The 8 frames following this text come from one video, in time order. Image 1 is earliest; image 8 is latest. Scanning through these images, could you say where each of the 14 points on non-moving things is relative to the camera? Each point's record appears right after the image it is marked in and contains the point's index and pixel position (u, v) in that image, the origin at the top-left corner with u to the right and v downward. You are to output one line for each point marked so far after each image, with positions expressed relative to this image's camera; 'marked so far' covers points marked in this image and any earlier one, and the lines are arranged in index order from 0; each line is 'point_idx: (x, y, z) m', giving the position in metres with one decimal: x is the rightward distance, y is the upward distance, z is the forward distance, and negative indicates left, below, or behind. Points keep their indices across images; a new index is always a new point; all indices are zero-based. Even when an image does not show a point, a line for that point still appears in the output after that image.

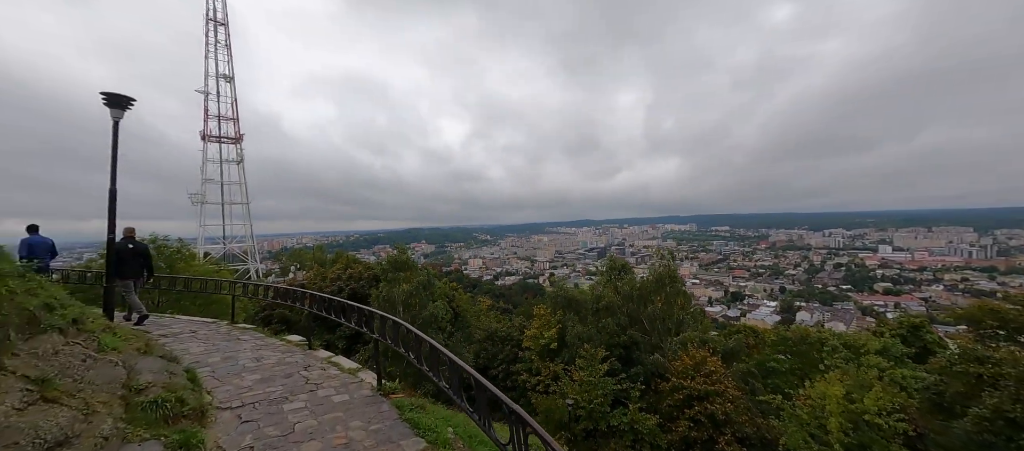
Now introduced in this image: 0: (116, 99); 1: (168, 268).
0: (-6.9, +2.2, +6.8) m
1: (-14.6, -1.7, +16.7) m
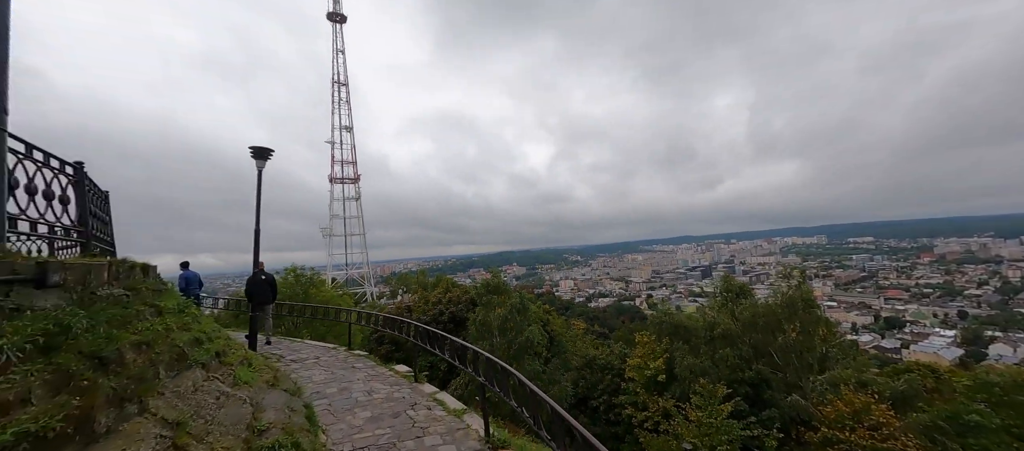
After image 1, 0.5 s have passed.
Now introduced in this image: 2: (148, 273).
0: (-5.1, +1.5, +7.8) m
1: (-10.2, -3.2, +19.0) m
2: (-4.0, -0.5, +4.2) m
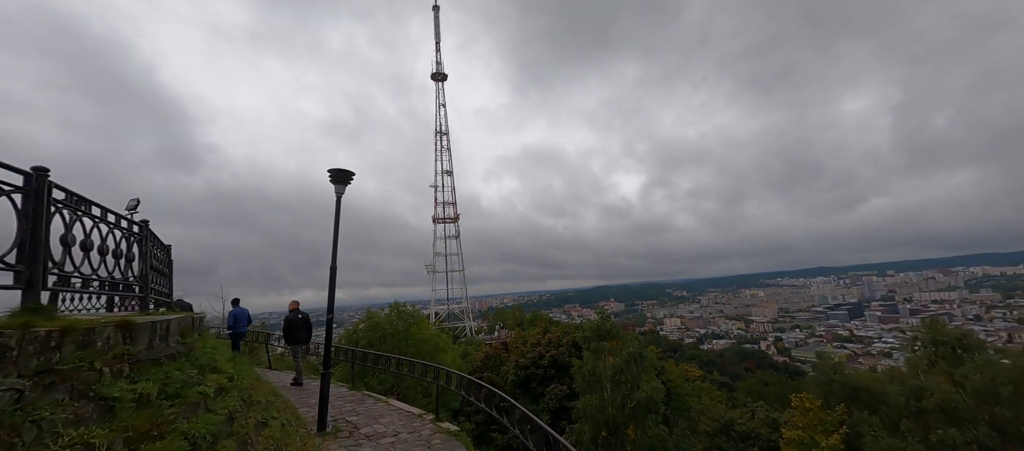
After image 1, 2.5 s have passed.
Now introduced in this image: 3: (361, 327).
0: (-3.0, +0.9, +6.7) m
1: (-5.1, -5.0, +18.3) m
2: (-2.7, -0.8, +2.8) m
3: (-7.6, -5.0, +18.8) m
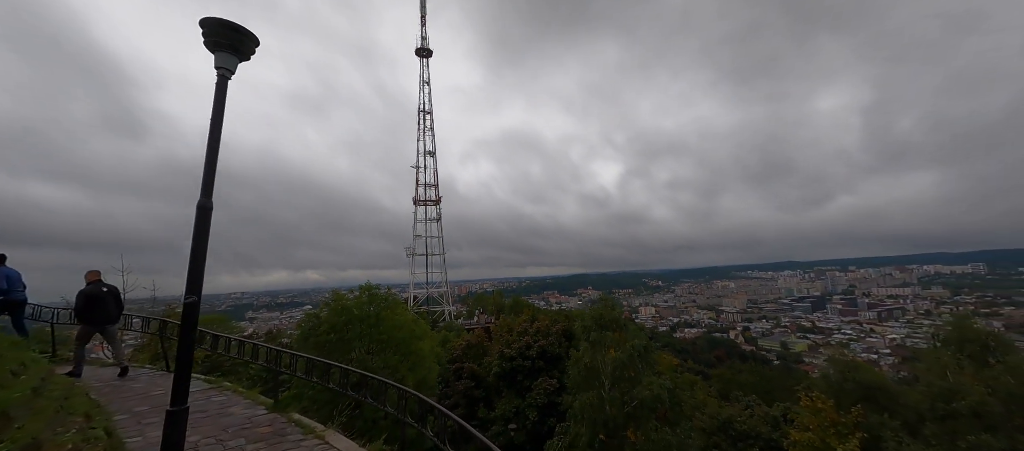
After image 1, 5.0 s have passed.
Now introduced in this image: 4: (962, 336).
0: (-2.7, +1.7, +3.8) m
1: (-5.6, -3.6, +15.5) m
2: (-2.3, -0.1, 0.0) m
3: (-8.0, -3.6, +15.8) m
4: (+19.5, -4.8, +16.8) m
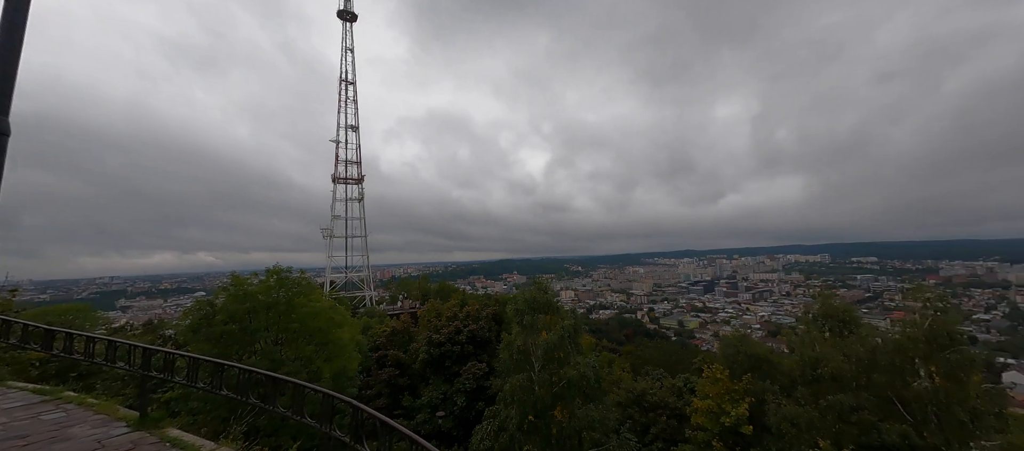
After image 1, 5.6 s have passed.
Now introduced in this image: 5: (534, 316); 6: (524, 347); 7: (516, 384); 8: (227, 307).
0: (-2.9, +2.0, +2.8) m
1: (-8.1, -2.7, +13.9) m
2: (-1.8, +0.1, -0.8) m
3: (-10.6, -2.6, +13.8) m
4: (+16.3, -4.5, +20.0) m
5: (+1.0, -4.1, +17.5) m
6: (+0.5, -5.3, +16.7) m
7: (+0.2, -6.6, +15.8) m
8: (-9.6, -2.8, +13.2) m
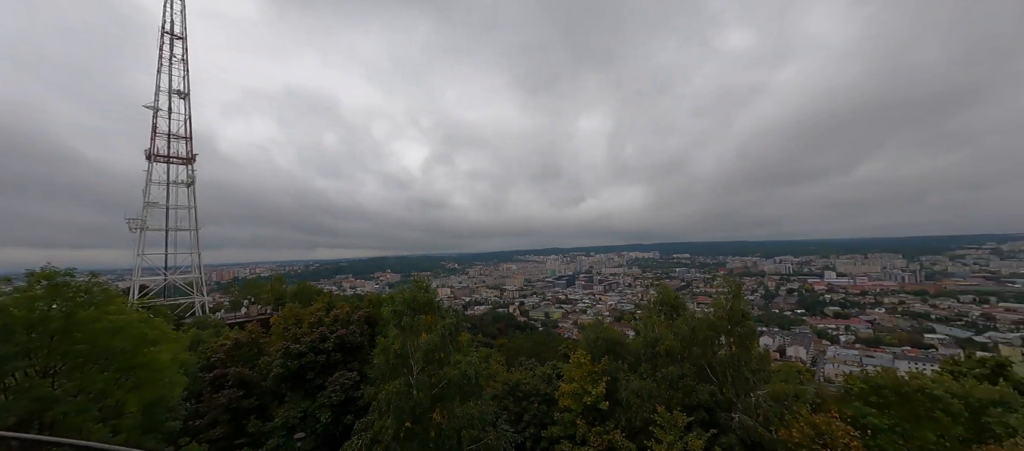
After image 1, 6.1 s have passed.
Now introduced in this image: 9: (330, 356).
0: (-3.3, +2.1, +1.6) m
1: (-11.8, -2.4, +10.5) m
2: (-1.2, +0.1, -1.5) m
3: (-14.1, -2.3, +9.6) m
4: (+9.4, -4.6, +23.9) m
5: (-4.3, -3.9, +16.8) m
6: (-4.5, -5.1, +15.9) m
7: (-4.6, -6.4, +14.9) m
8: (-13.1, -2.4, +9.4) m
9: (-8.8, -6.3, +18.6) m
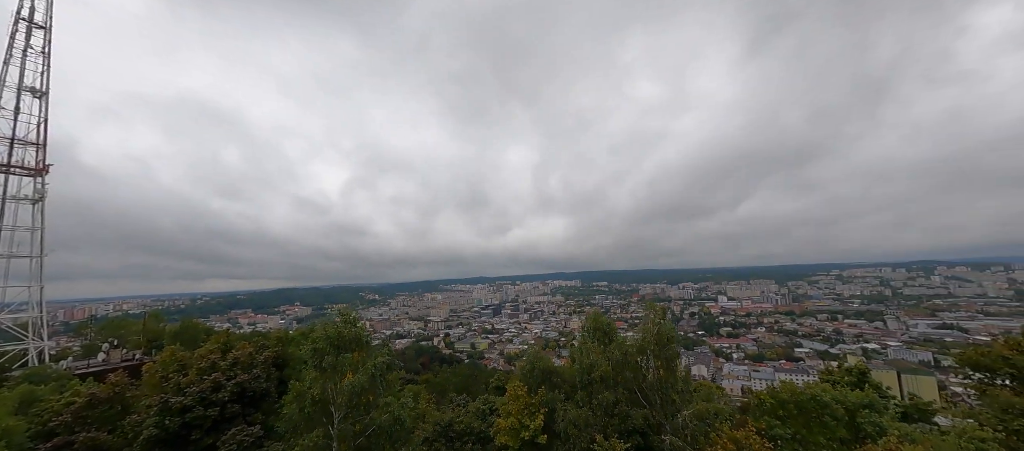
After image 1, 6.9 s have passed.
0: (-2.8, +2.2, +0.5) m
1: (-12.9, -2.8, +7.3) m
2: (-0.1, +0.4, -2.3) m
3: (-15.0, -2.5, +6.0) m
4: (+5.4, -6.3, +24.3) m
5: (-6.8, -4.9, +14.7) m
6: (-6.8, -6.0, +13.7) m
7: (-6.7, -7.2, +12.7) m
8: (-13.9, -2.7, +5.9) m
9: (-11.5, -7.4, +15.5) m
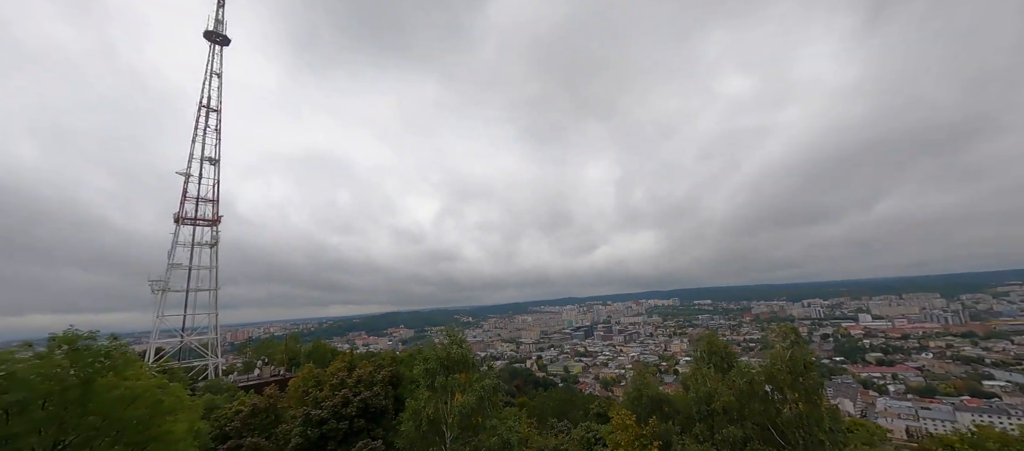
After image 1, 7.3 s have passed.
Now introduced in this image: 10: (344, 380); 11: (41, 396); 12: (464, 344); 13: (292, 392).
0: (-2.3, +2.1, +1.0) m
1: (-10.4, -3.9, +9.6) m
2: (-0.3, +0.6, -2.3) m
3: (-12.7, -3.7, +8.7) m
4: (+11.3, -7.0, +21.9) m
5: (-2.7, -5.9, +15.4) m
6: (-2.9, -7.0, +14.3) m
7: (-3.0, -8.1, +13.2) m
8: (-11.7, -3.8, +8.5) m
9: (-7.0, -8.7, +17.0) m
10: (-8.1, -7.5, +18.8) m
11: (-10.7, -3.9, +9.0) m
12: (-2.1, -5.0, +16.3) m
13: (-10.9, -8.4, +19.5) m
